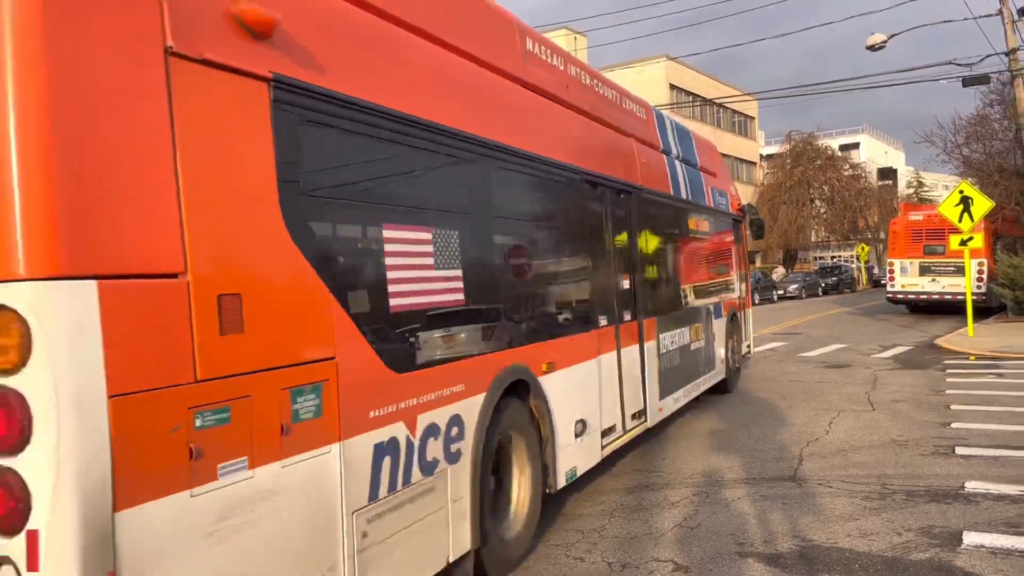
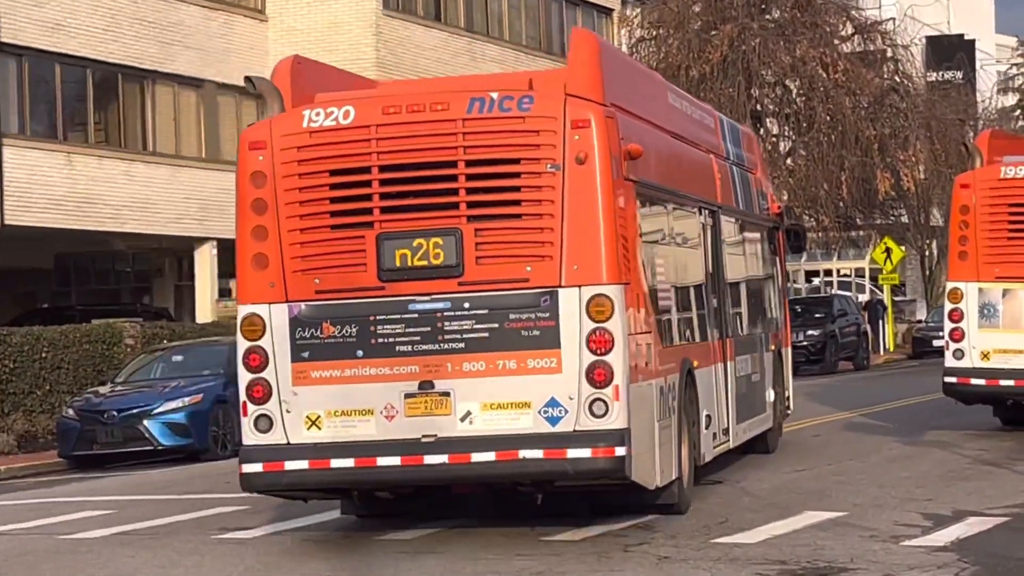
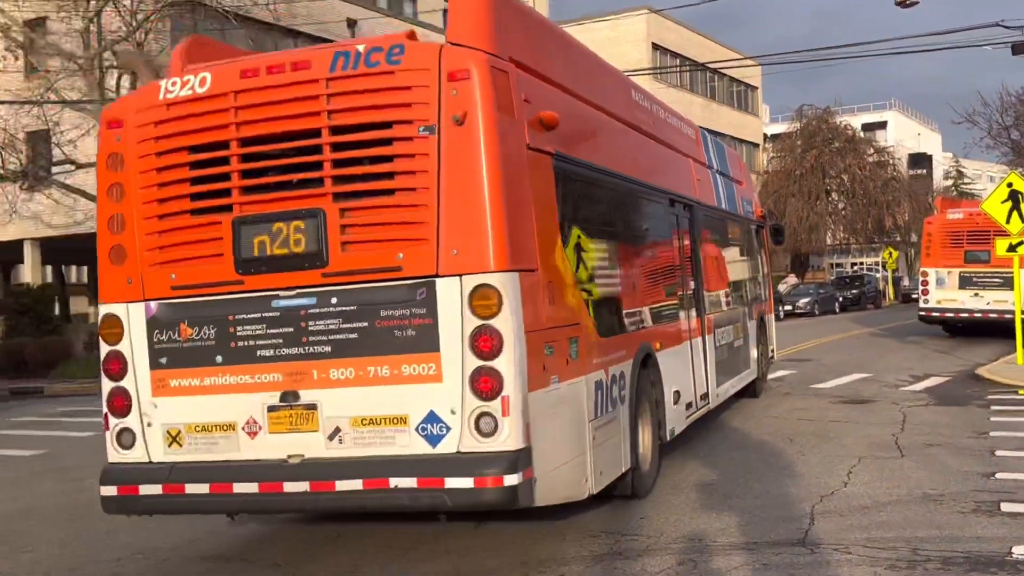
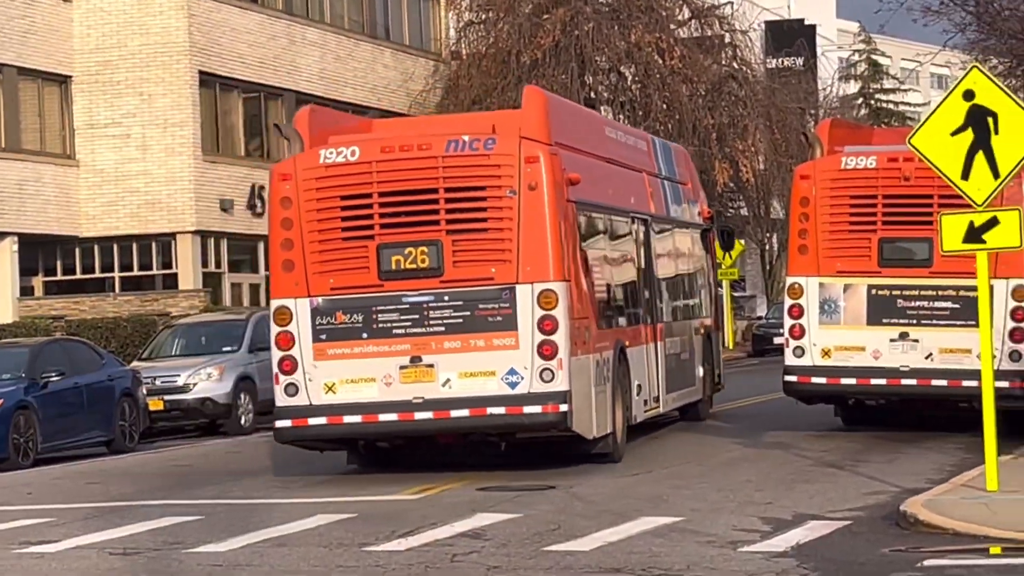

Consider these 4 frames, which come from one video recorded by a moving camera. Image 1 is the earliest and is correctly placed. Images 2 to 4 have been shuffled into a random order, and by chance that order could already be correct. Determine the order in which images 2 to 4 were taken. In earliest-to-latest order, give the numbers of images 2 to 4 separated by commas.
3, 2, 4
